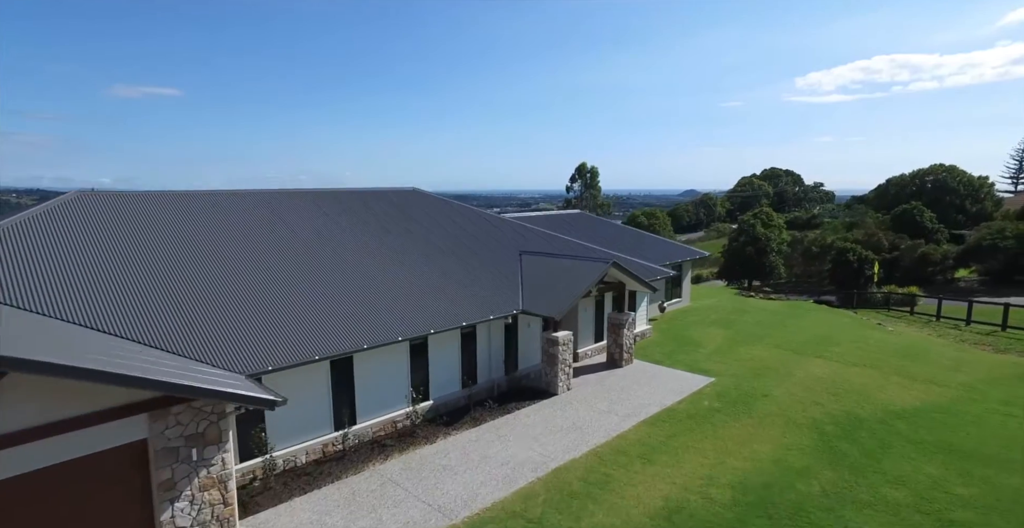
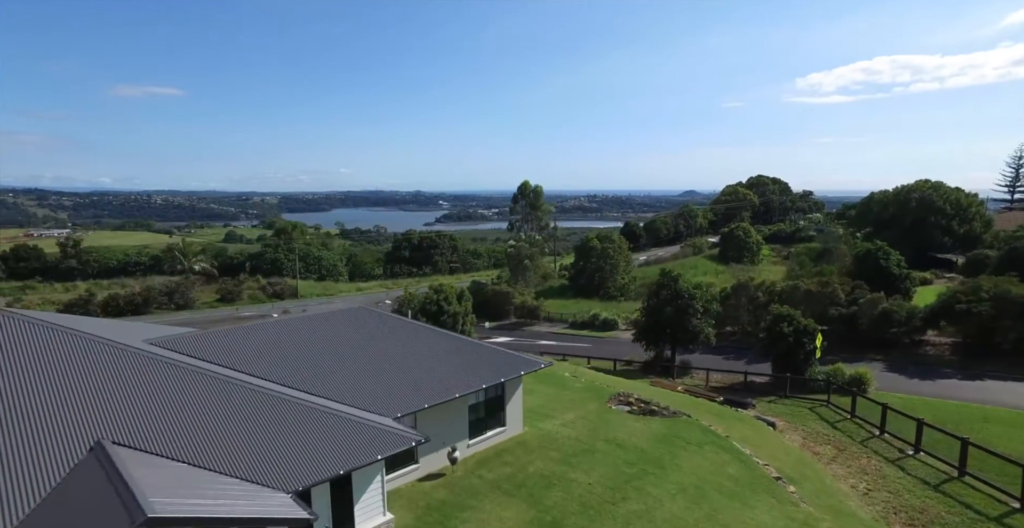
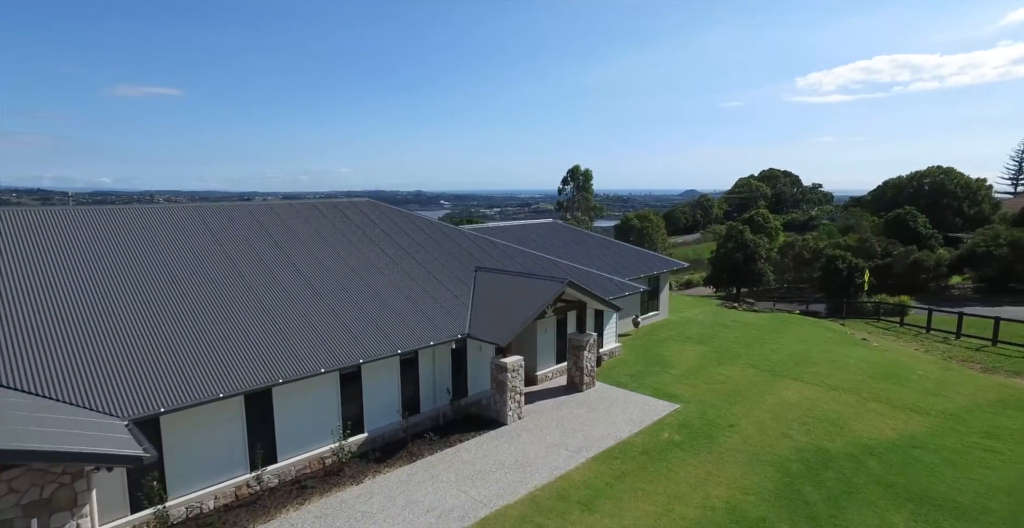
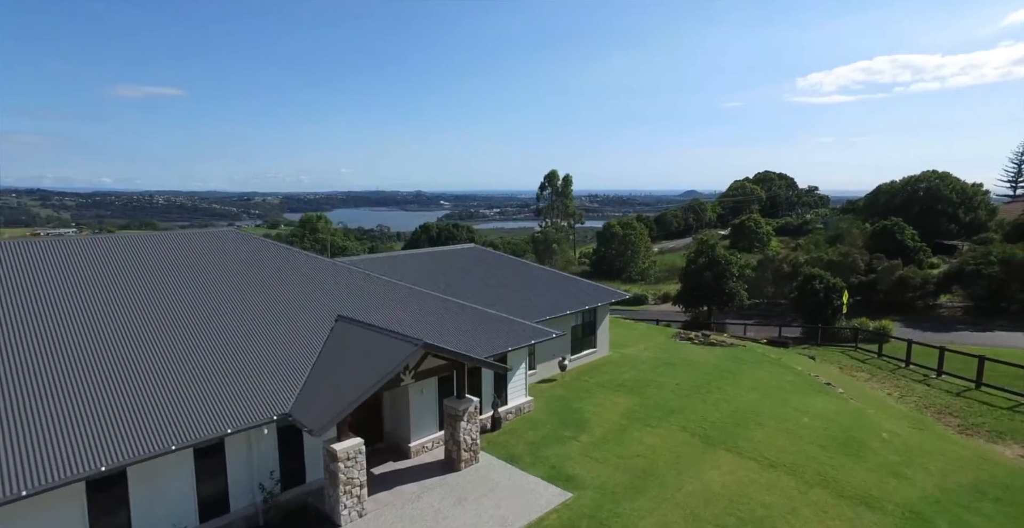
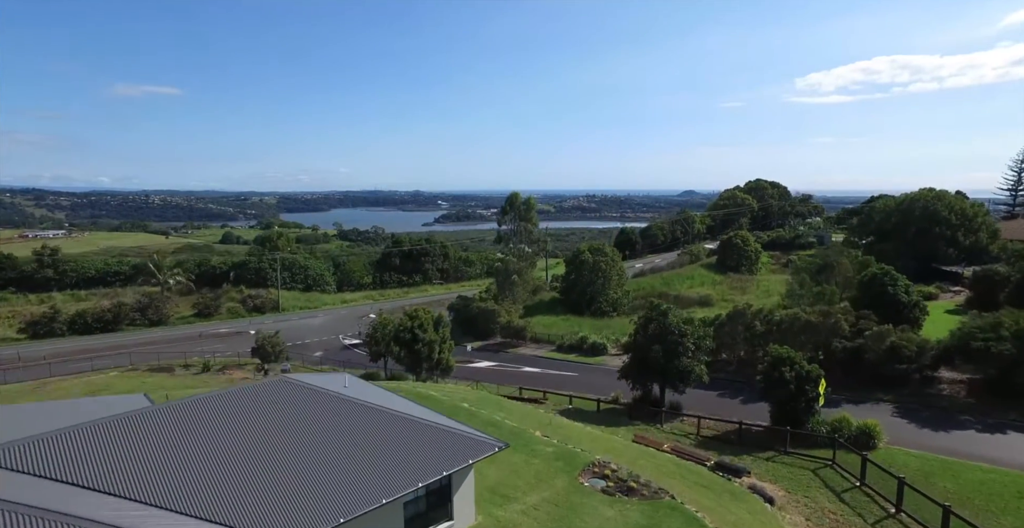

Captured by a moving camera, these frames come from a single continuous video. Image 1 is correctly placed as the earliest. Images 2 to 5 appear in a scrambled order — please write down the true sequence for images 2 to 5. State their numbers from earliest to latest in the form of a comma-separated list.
3, 4, 2, 5
